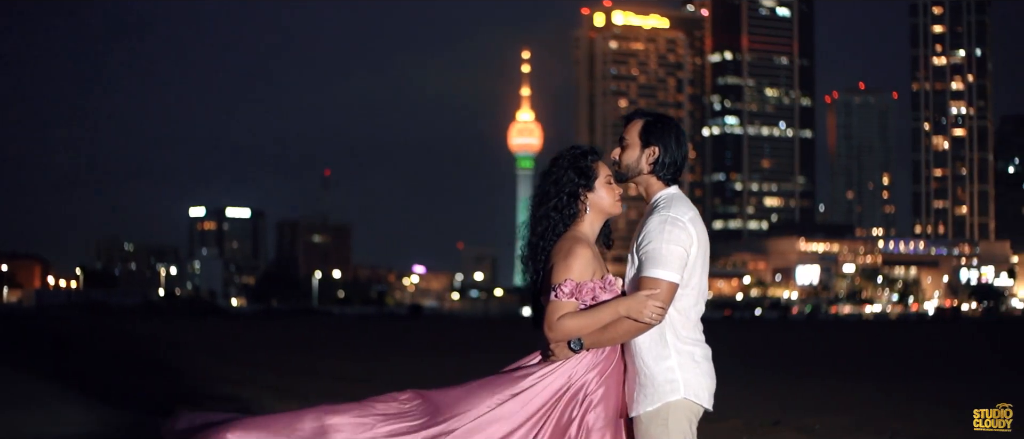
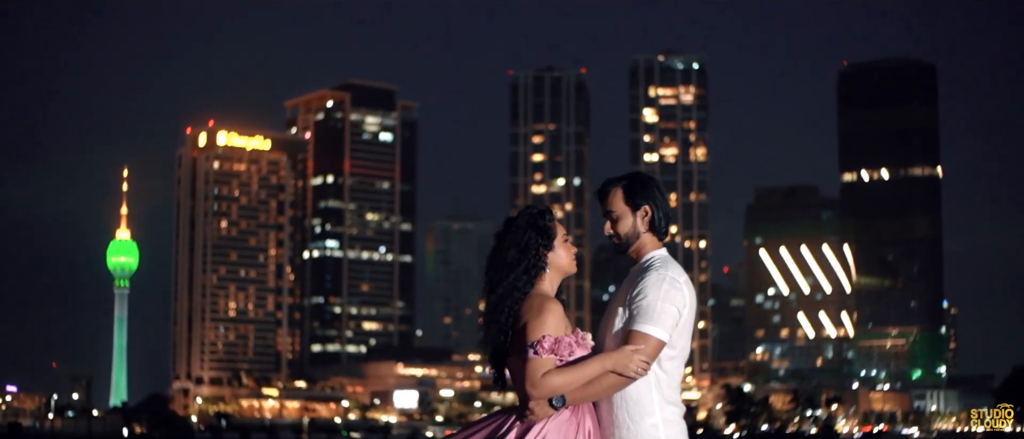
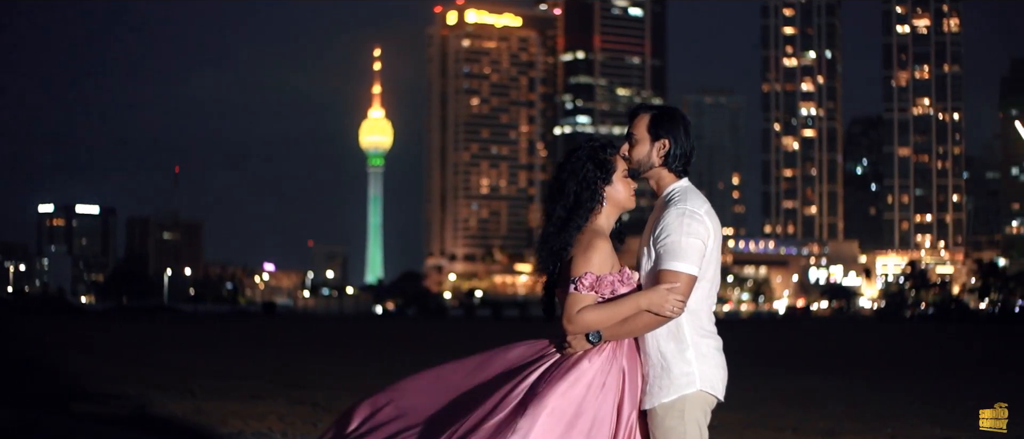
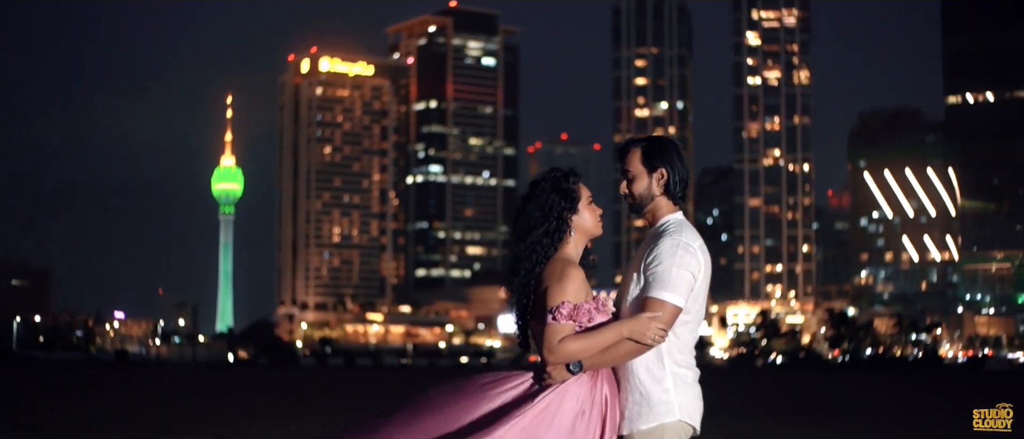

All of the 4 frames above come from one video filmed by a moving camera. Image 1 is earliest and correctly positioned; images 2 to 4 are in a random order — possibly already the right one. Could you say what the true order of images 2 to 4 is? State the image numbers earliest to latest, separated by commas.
3, 4, 2
